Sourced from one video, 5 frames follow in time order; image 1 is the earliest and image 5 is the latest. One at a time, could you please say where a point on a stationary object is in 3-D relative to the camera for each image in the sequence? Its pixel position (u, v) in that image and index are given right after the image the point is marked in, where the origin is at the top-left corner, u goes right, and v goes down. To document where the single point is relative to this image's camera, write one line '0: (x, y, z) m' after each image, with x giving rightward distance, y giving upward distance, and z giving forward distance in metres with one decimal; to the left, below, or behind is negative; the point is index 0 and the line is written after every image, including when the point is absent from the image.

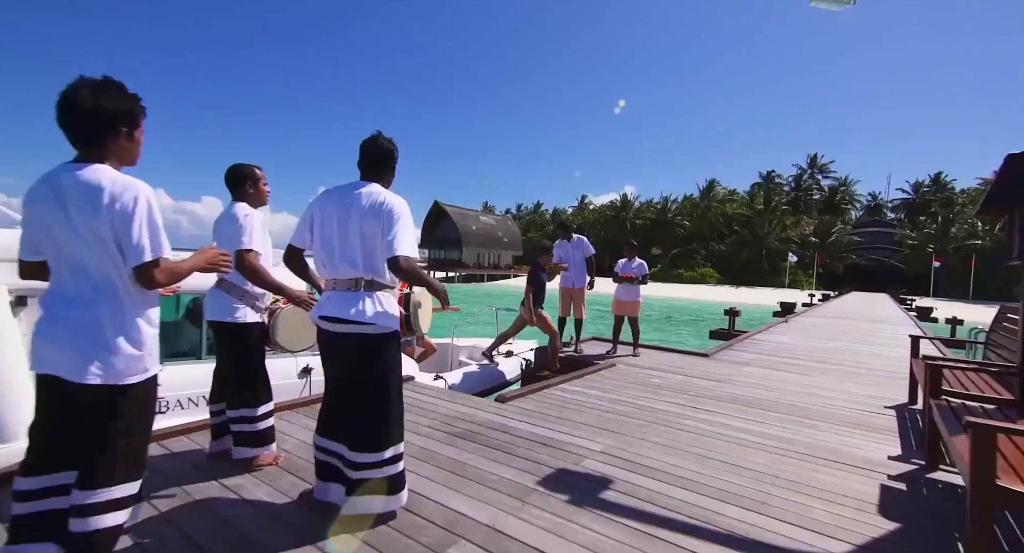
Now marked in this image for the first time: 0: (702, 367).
0: (+2.4, -1.1, +6.1) m
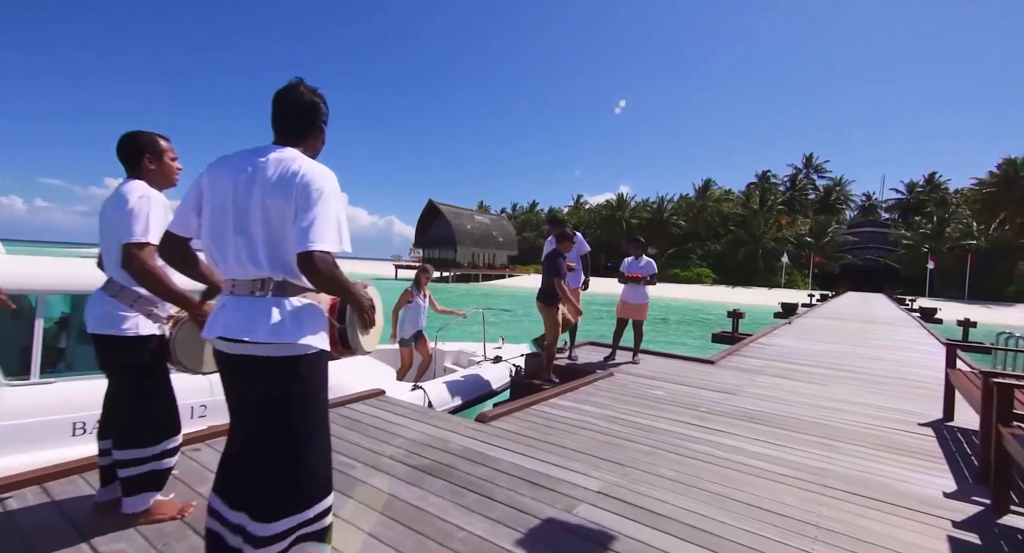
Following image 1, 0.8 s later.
0: (+2.2, -1.1, +5.5) m
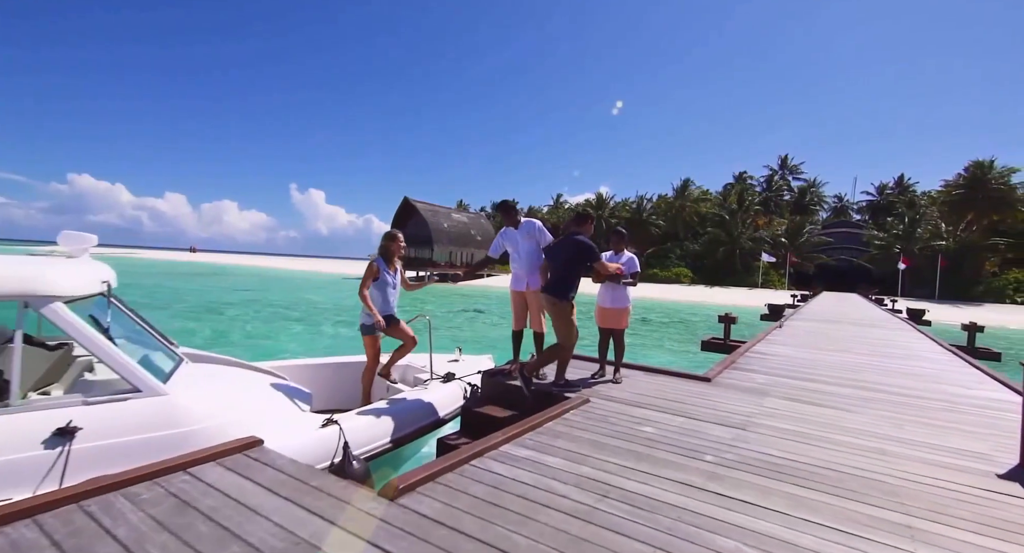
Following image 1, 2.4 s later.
0: (+1.8, -1.1, +4.4) m
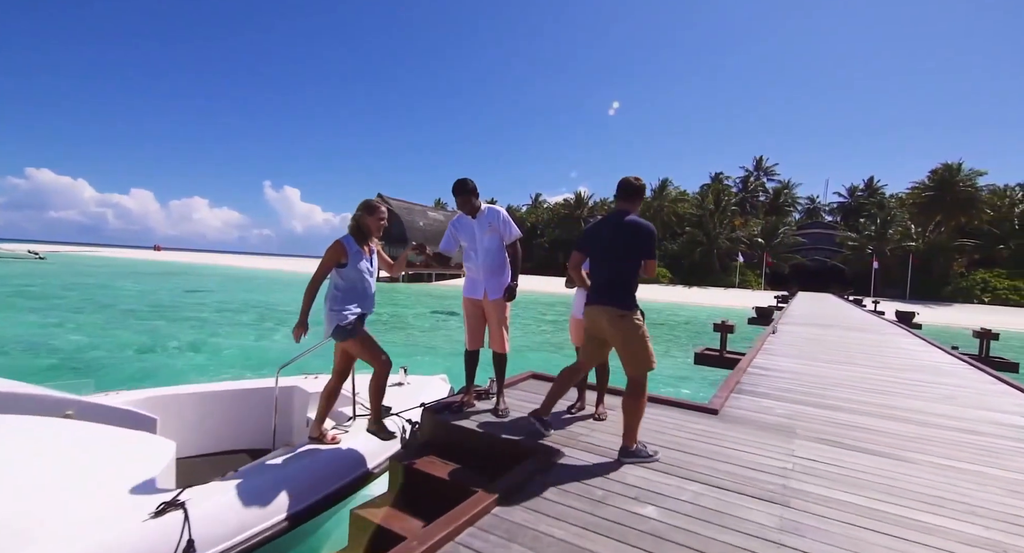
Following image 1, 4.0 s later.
0: (+1.4, -1.2, +3.3) m
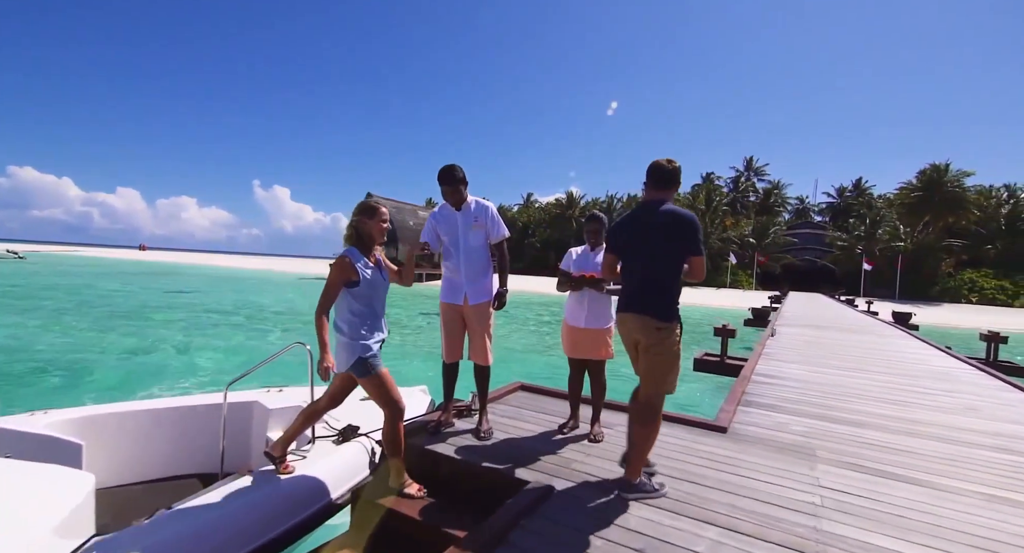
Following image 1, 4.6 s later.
0: (+1.3, -1.2, +2.9) m
